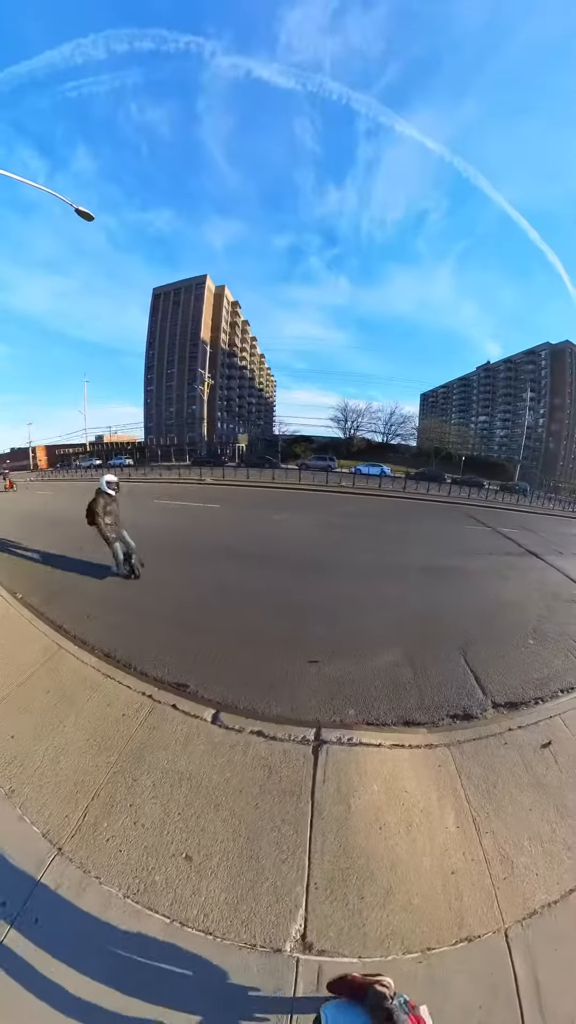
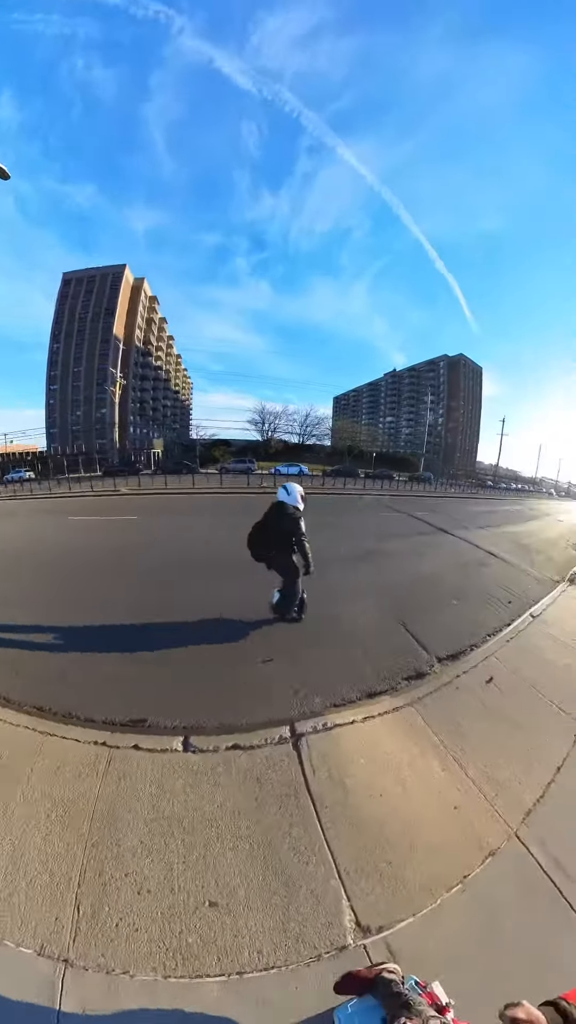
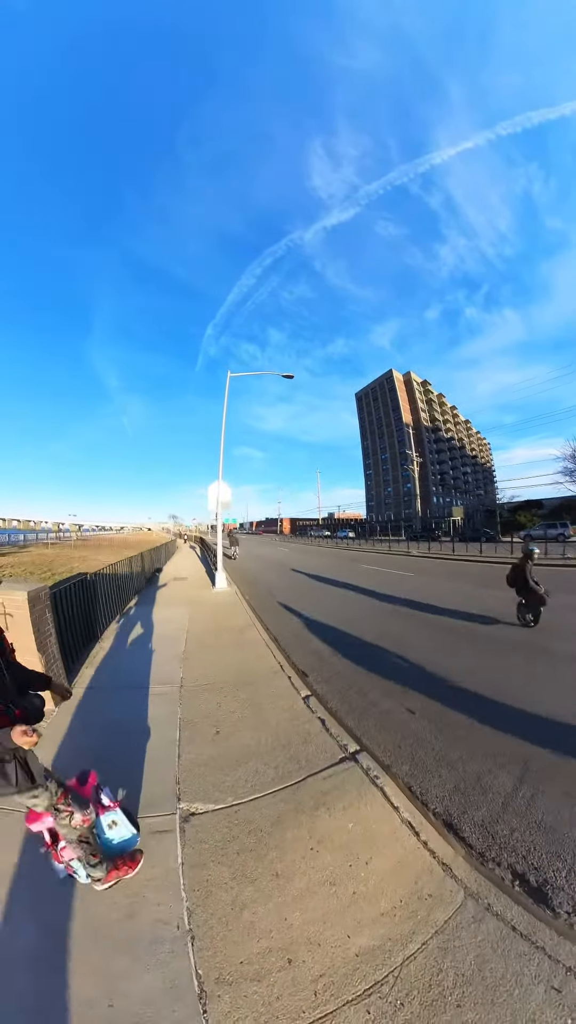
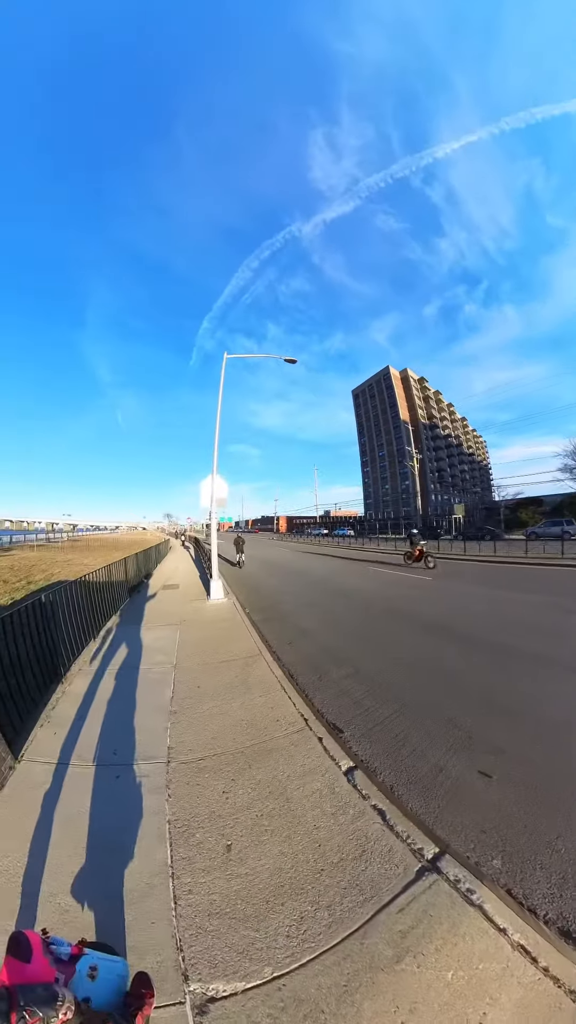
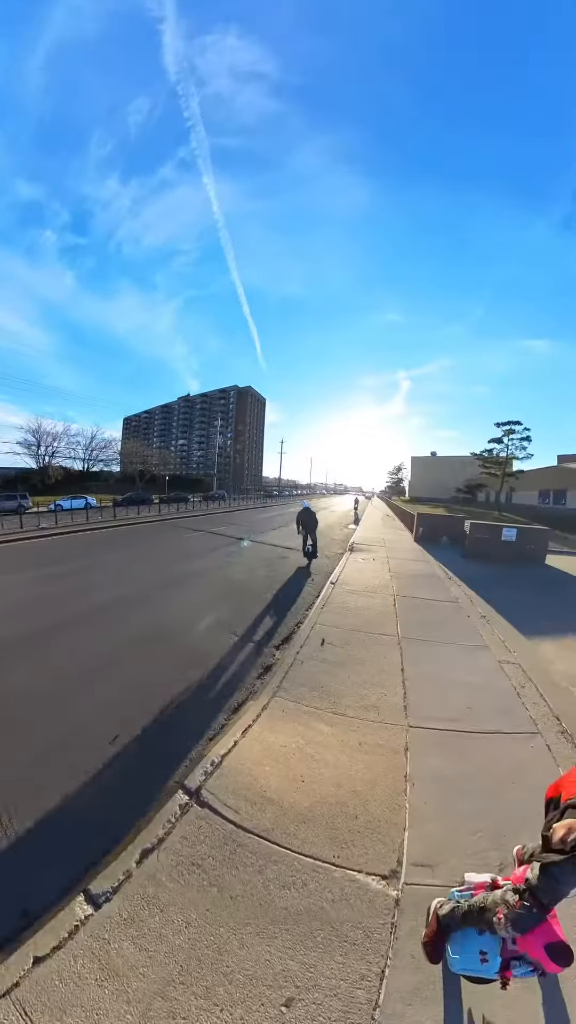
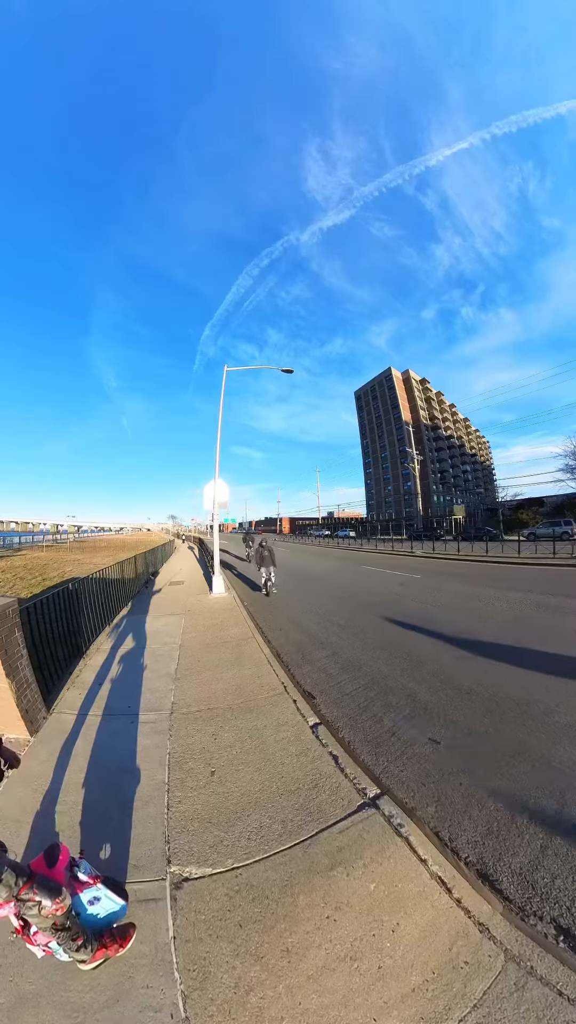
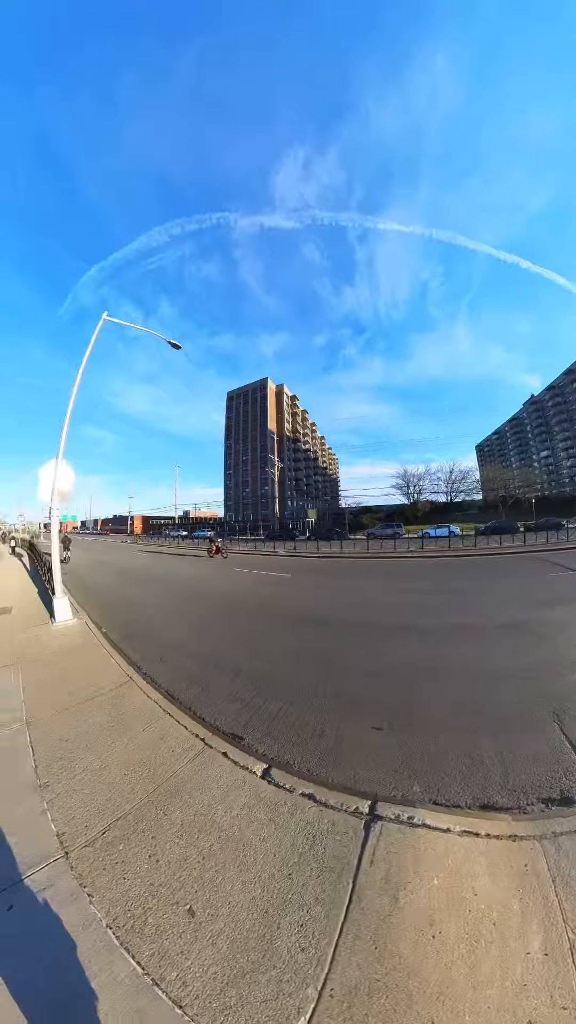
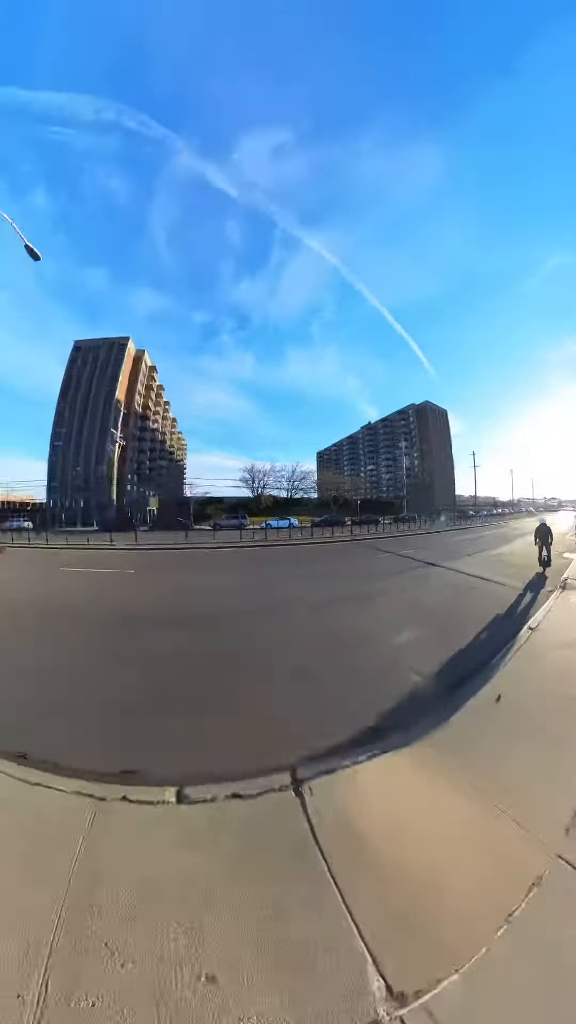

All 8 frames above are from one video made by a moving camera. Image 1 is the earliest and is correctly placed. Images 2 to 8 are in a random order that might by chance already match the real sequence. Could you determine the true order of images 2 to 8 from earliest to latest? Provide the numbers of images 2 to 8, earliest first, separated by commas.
2, 5, 8, 7, 4, 3, 6
